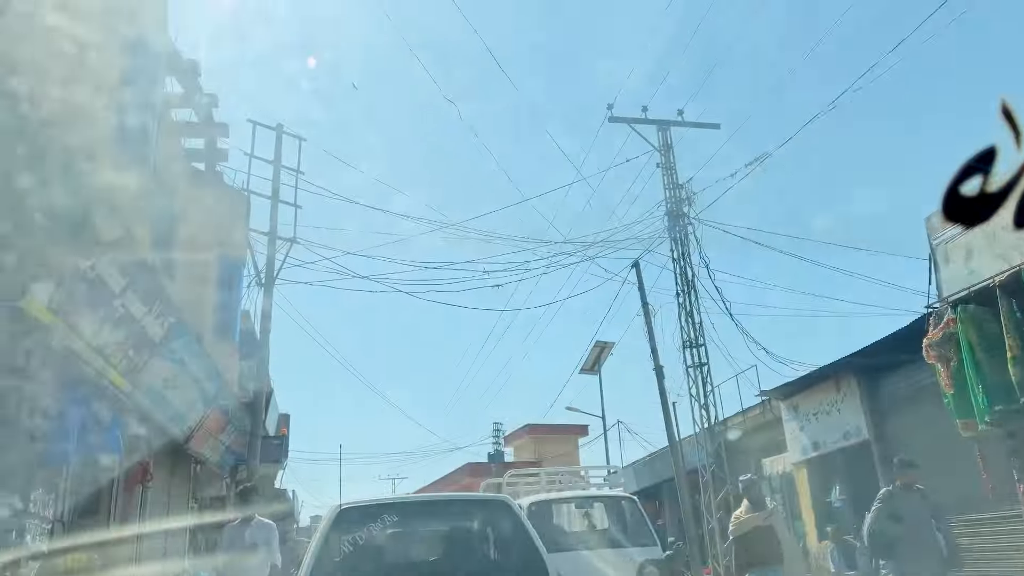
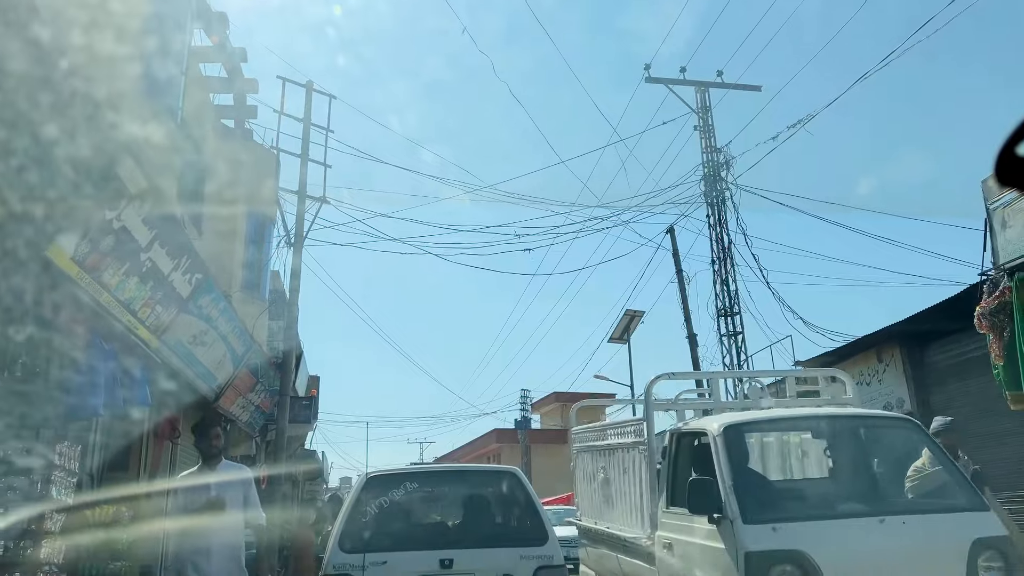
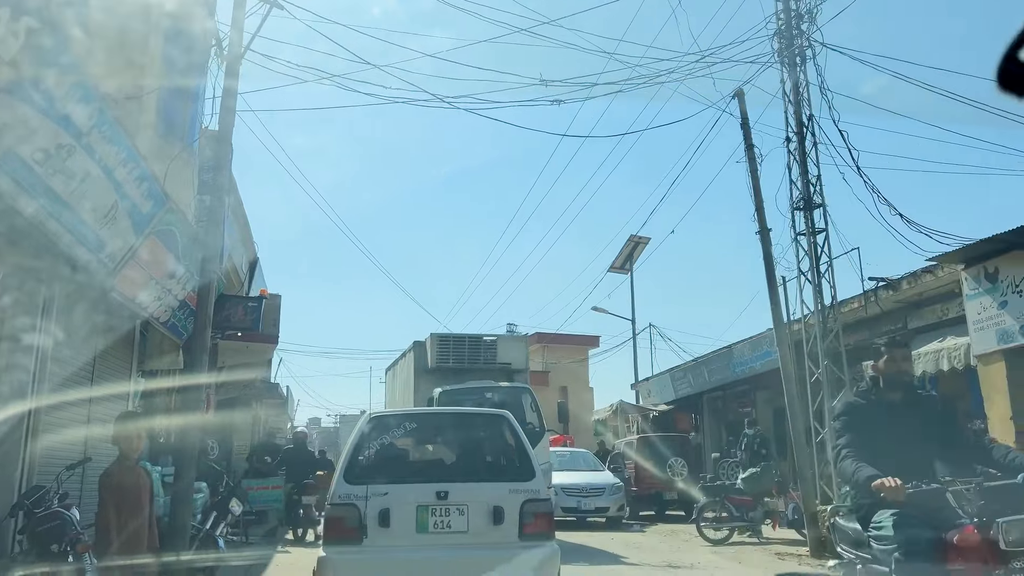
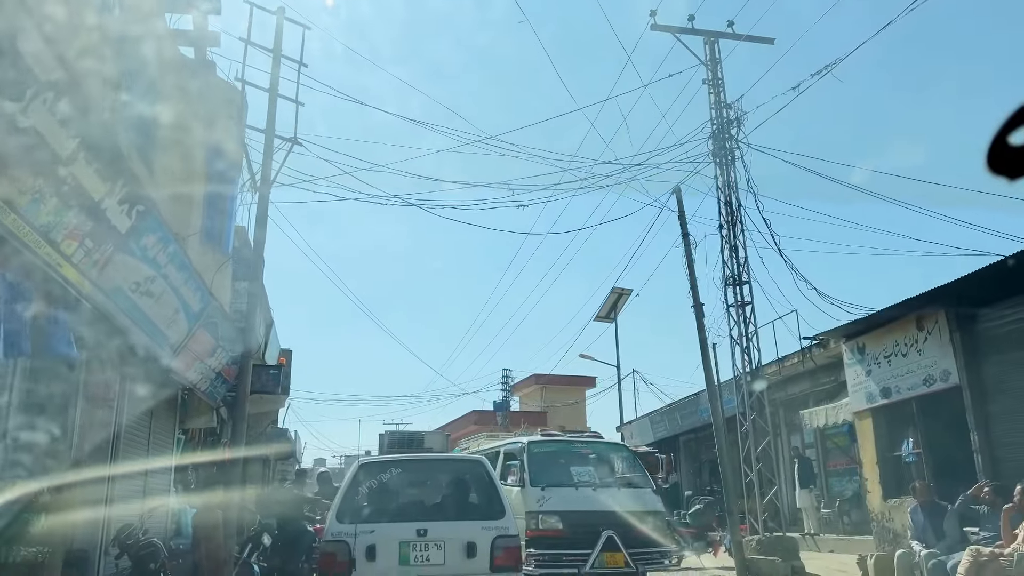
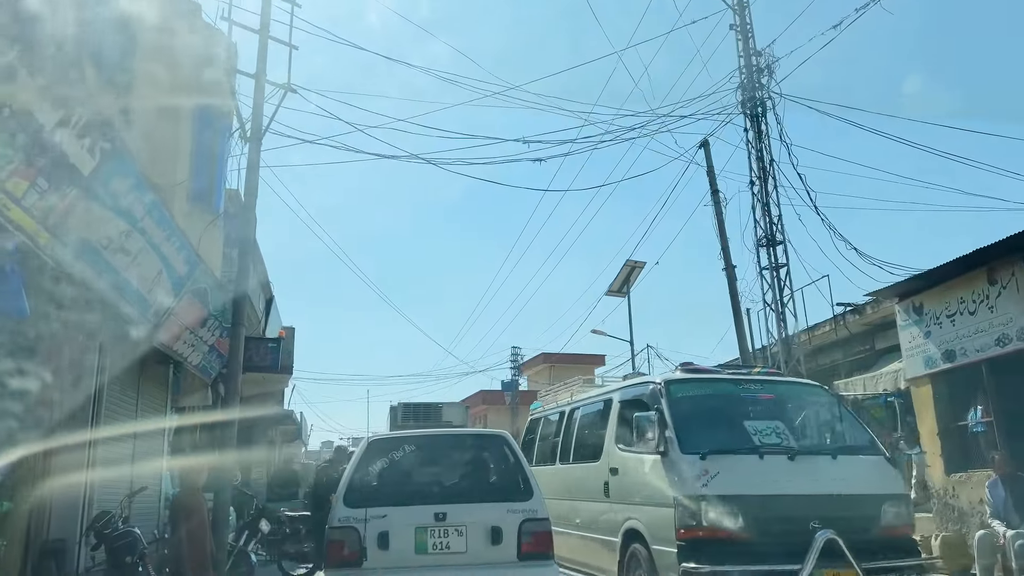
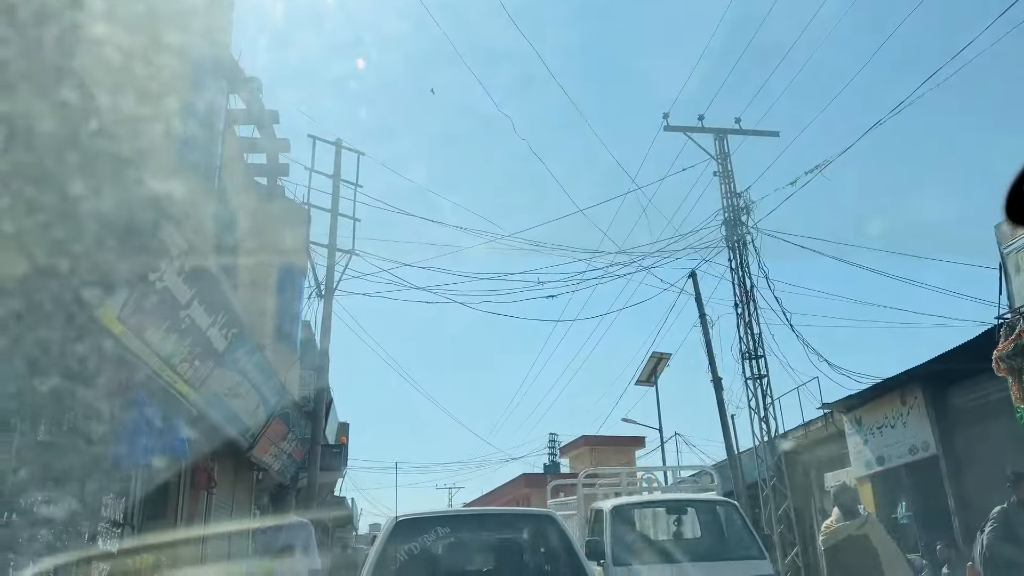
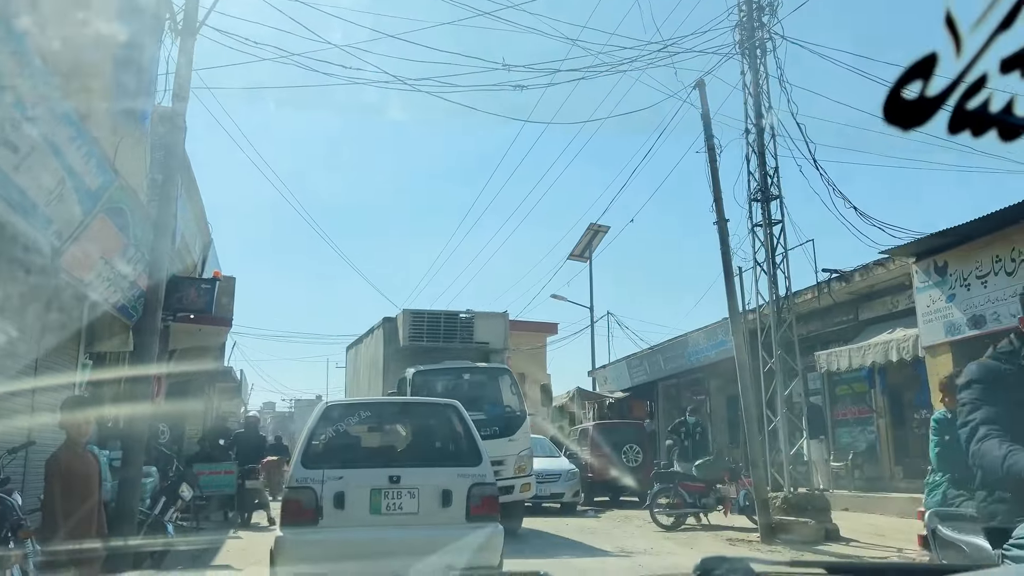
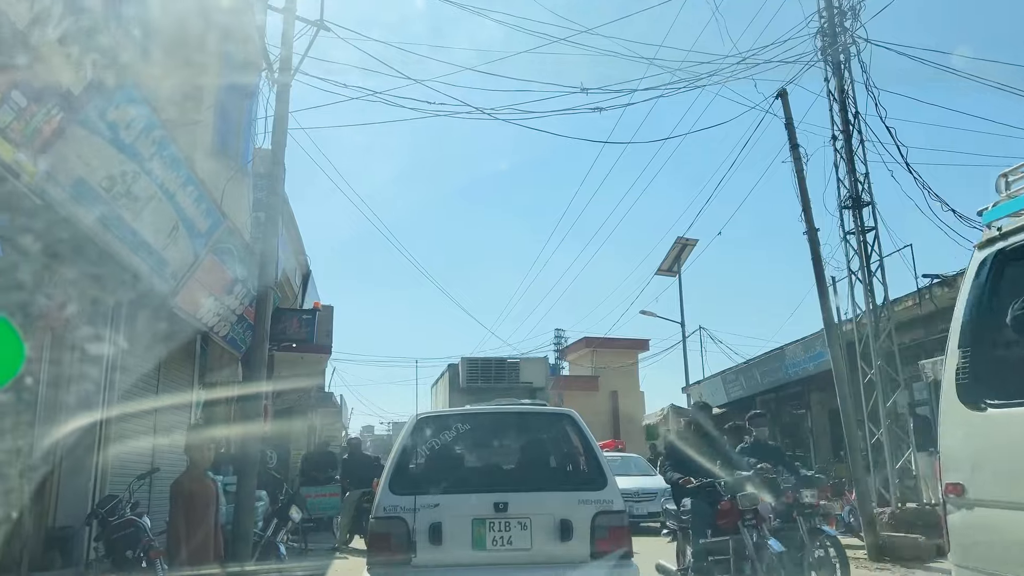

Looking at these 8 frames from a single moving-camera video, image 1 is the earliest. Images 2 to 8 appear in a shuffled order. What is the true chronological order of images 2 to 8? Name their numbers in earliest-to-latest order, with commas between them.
6, 2, 4, 5, 8, 3, 7
